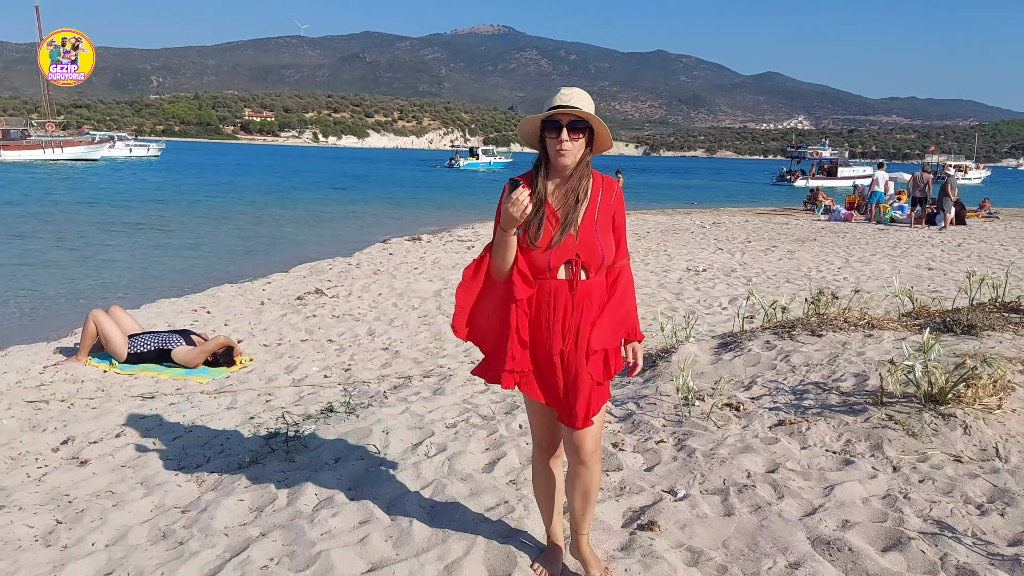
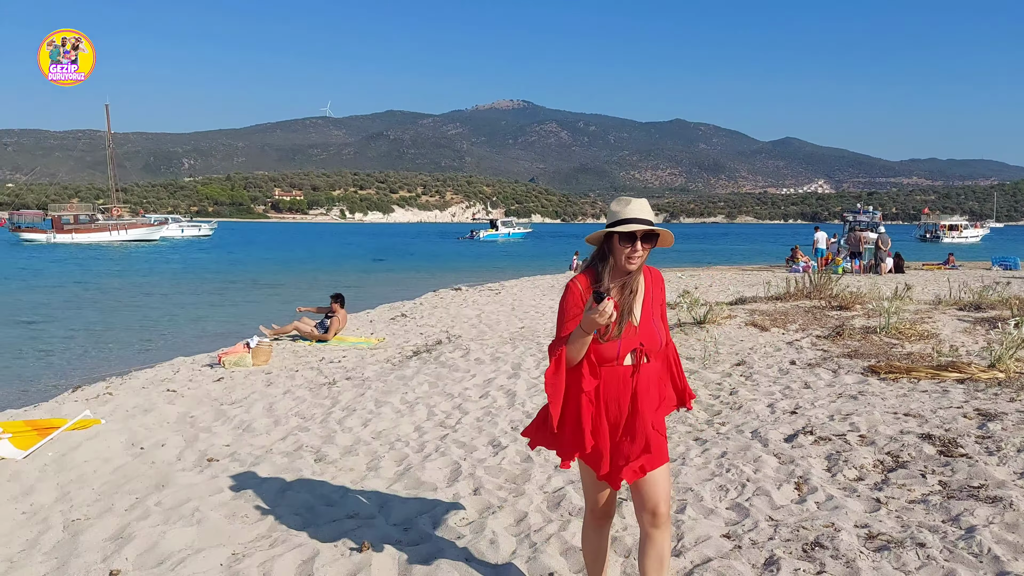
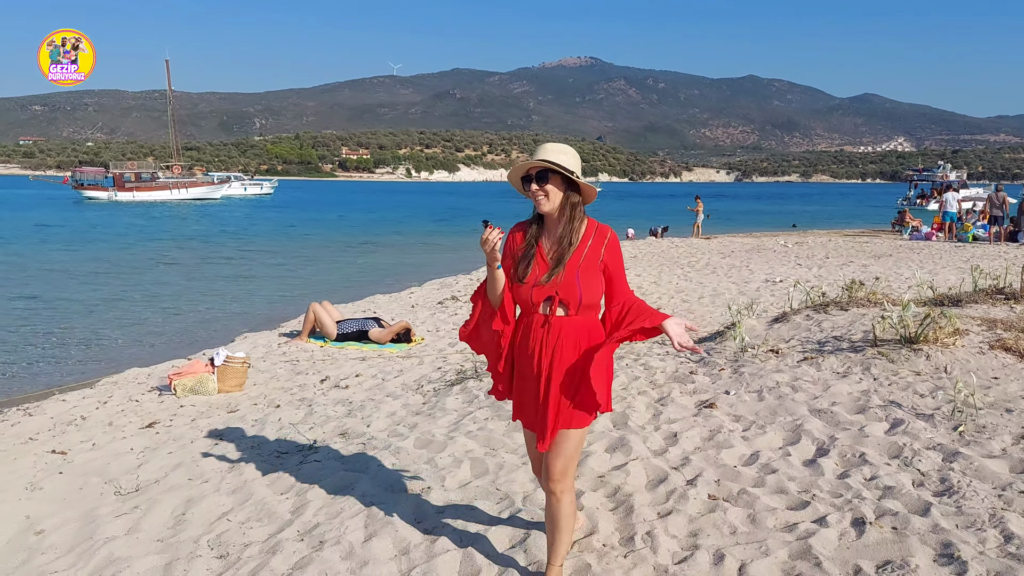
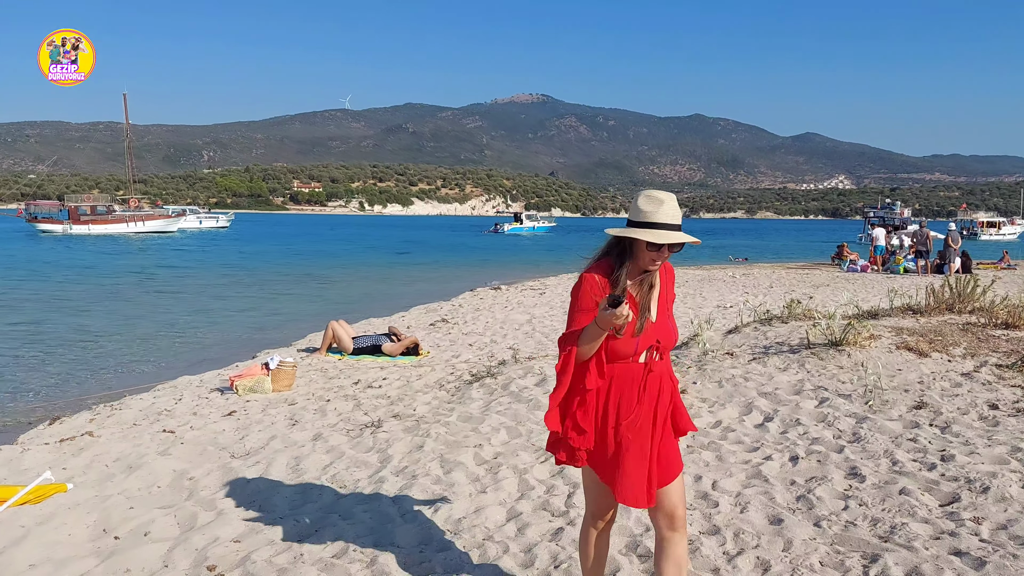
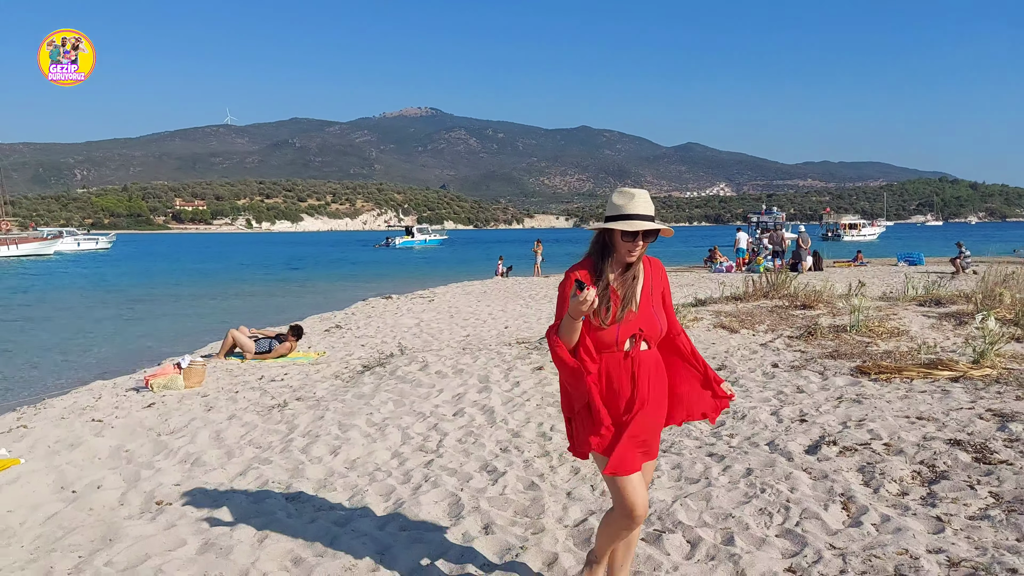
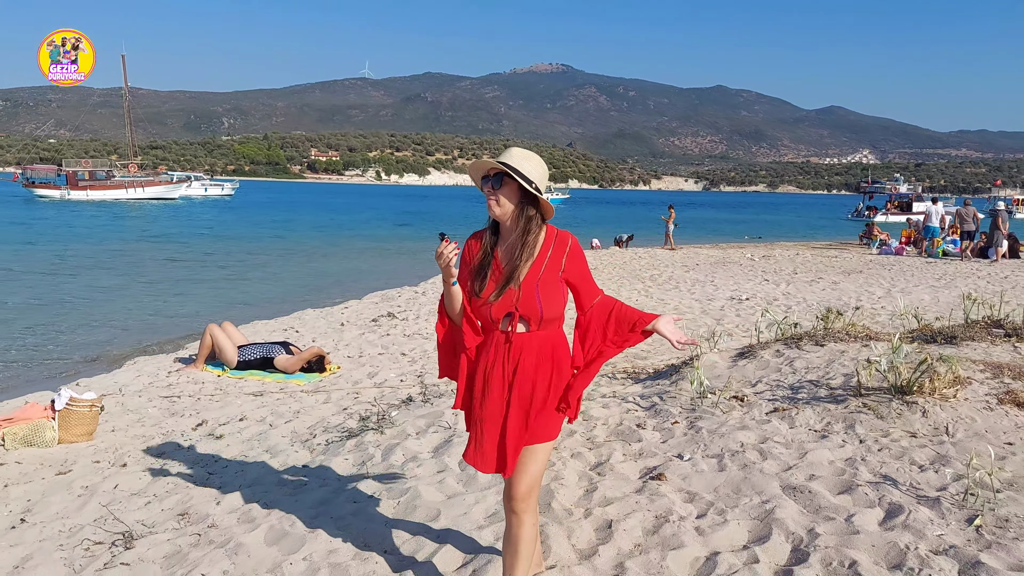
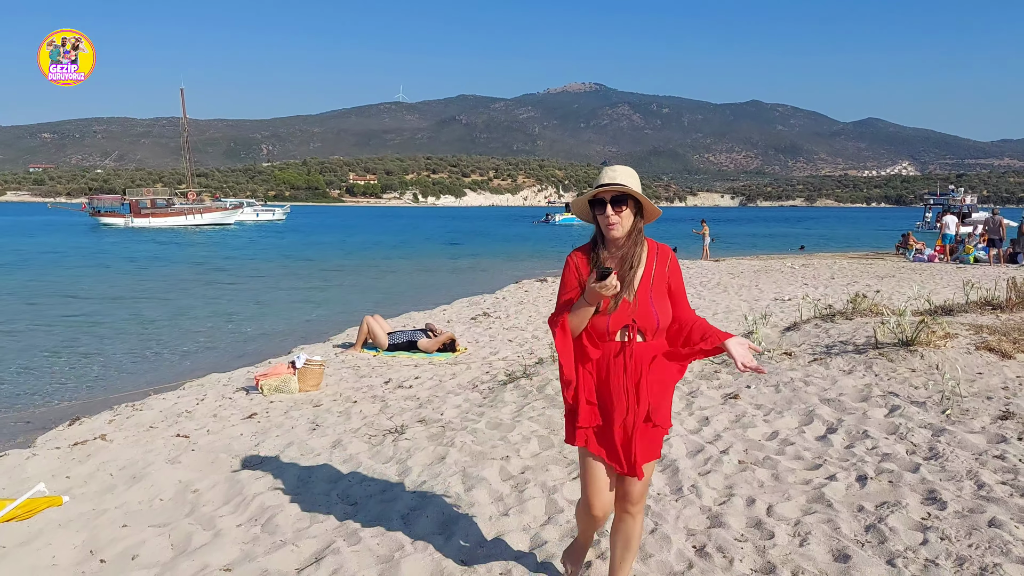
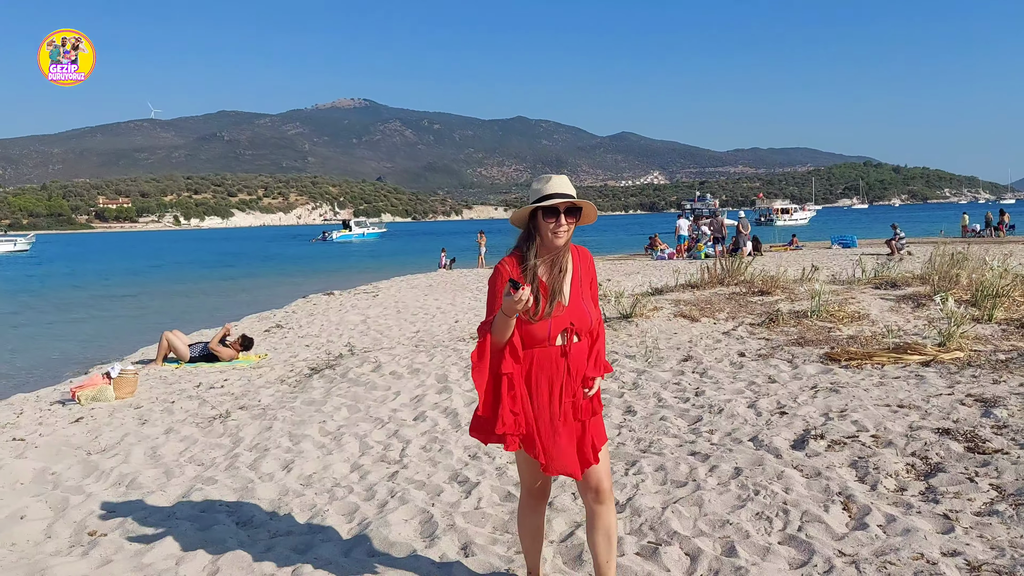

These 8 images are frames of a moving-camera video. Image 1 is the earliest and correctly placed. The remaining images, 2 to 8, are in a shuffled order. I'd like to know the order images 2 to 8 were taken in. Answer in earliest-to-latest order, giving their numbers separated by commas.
6, 3, 7, 4, 8, 5, 2
